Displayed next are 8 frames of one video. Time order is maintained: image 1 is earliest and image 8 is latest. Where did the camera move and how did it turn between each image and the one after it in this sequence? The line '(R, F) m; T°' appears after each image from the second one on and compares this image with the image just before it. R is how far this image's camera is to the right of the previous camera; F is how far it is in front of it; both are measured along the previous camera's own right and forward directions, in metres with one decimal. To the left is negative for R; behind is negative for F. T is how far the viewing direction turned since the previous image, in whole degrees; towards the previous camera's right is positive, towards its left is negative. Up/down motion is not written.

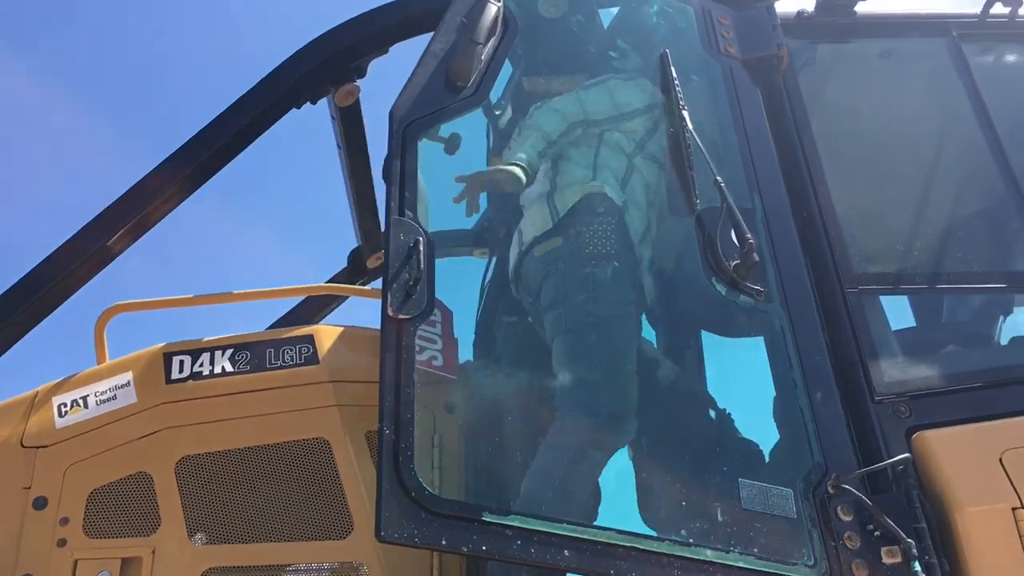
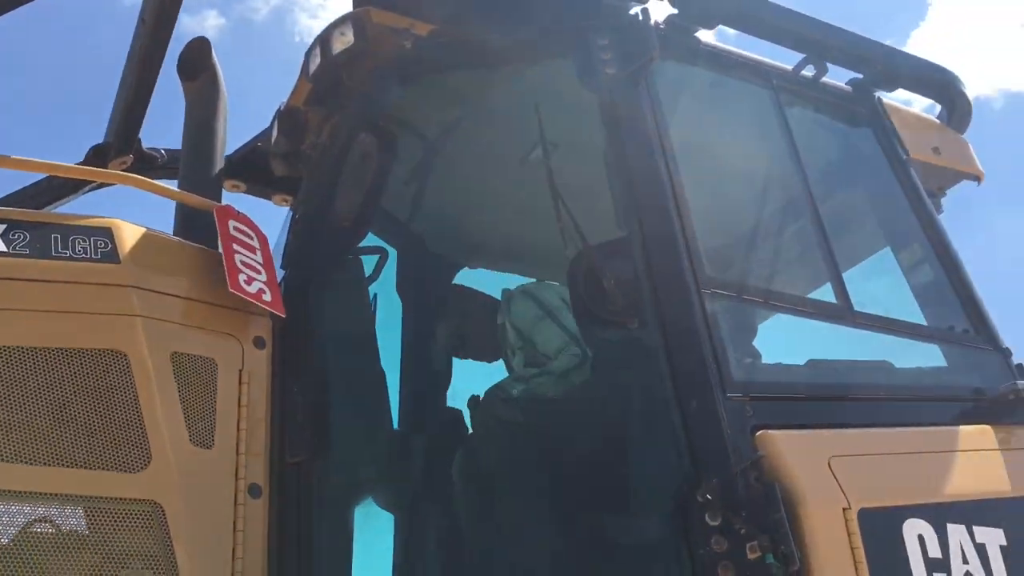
(-0.5, +0.2) m; +23°
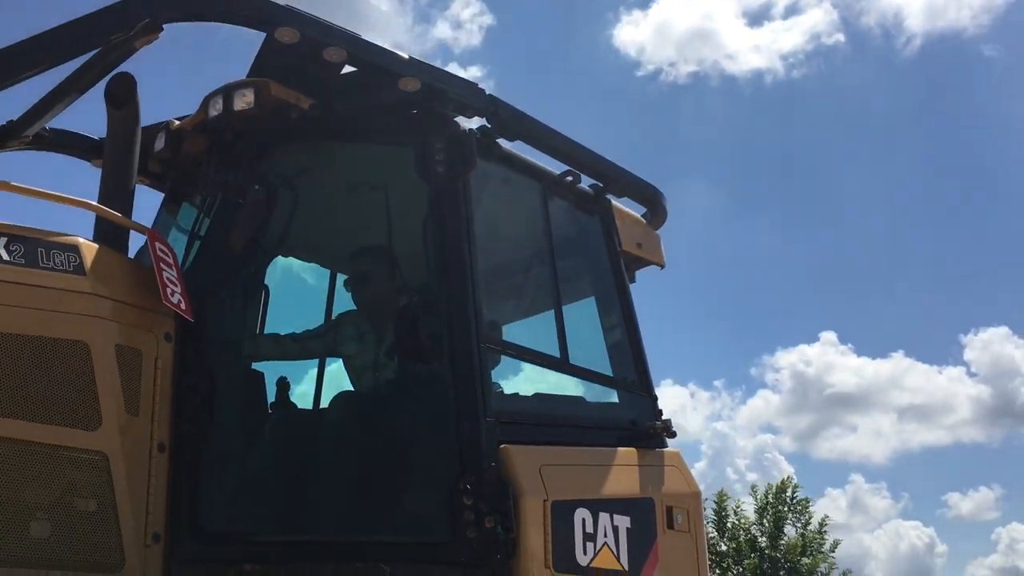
(-0.4, -0.9) m; +18°
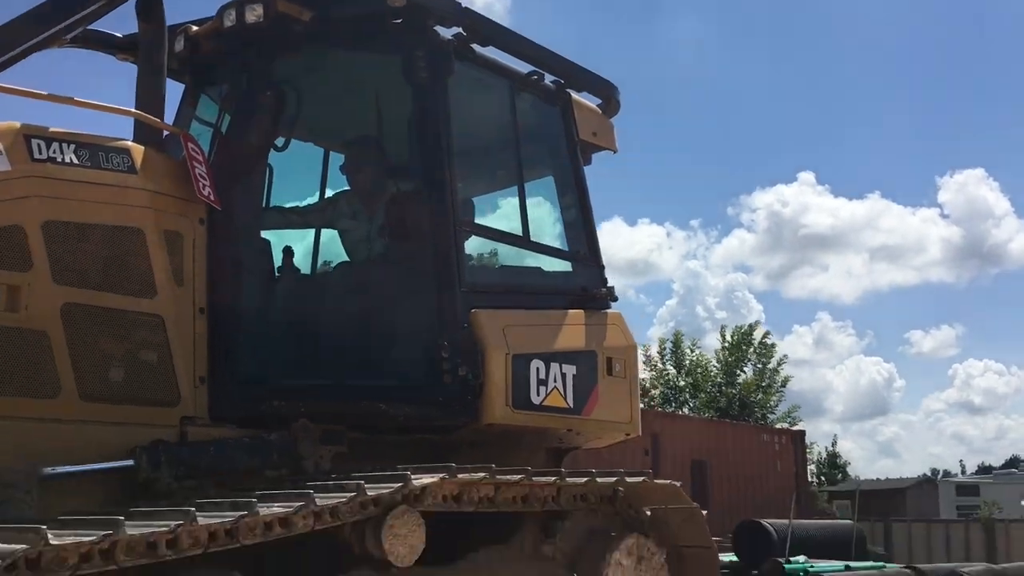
(0.0, -0.6) m; +1°
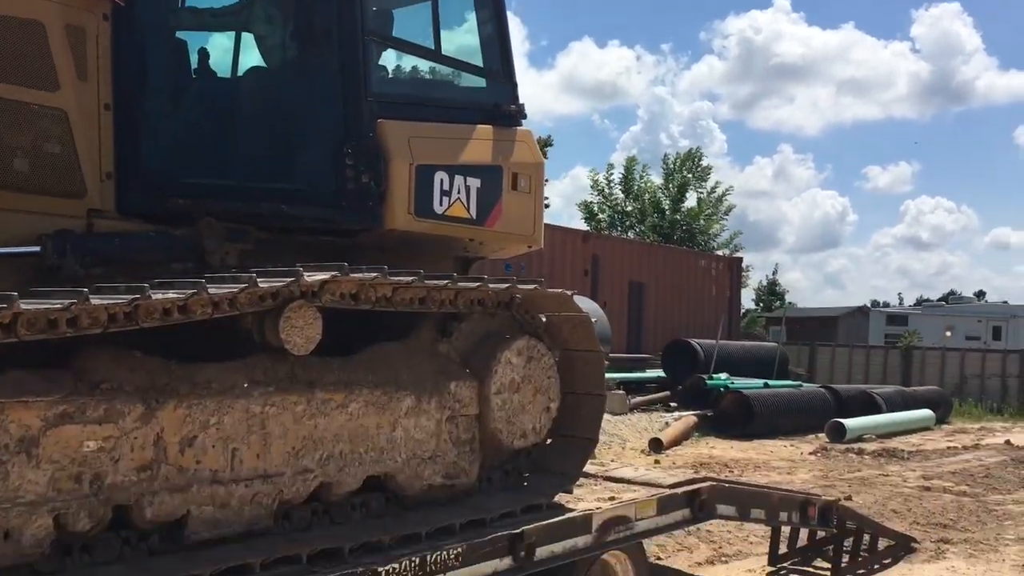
(+0.2, -0.2) m; +2°
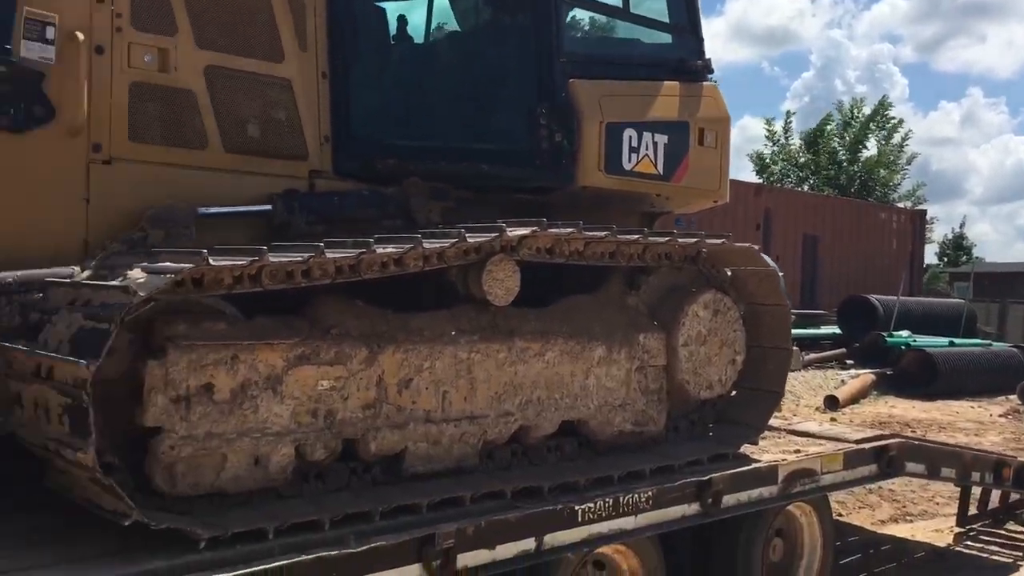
(-0.1, -0.1) m; -10°
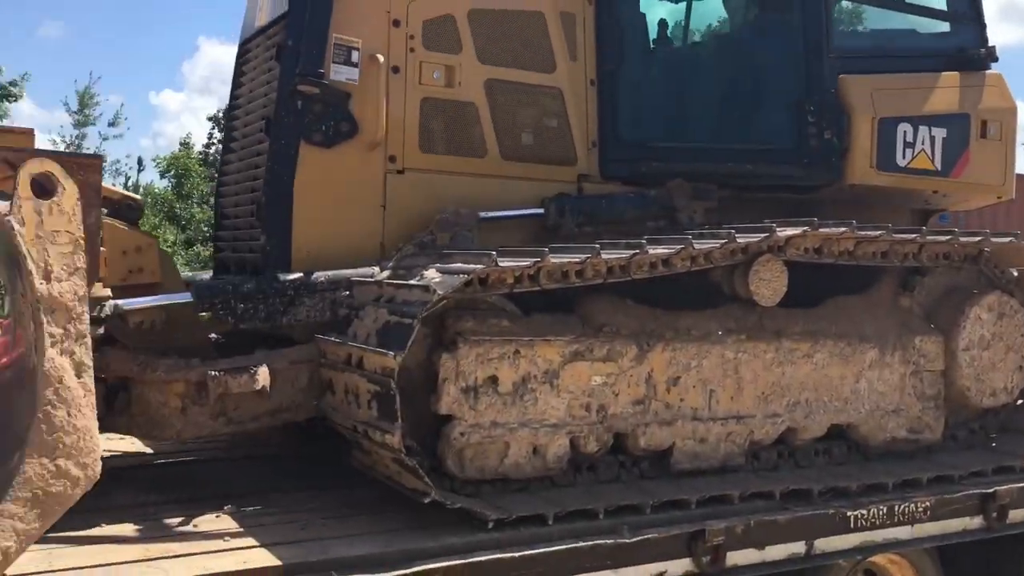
(-0.1, -0.1) m; -14°
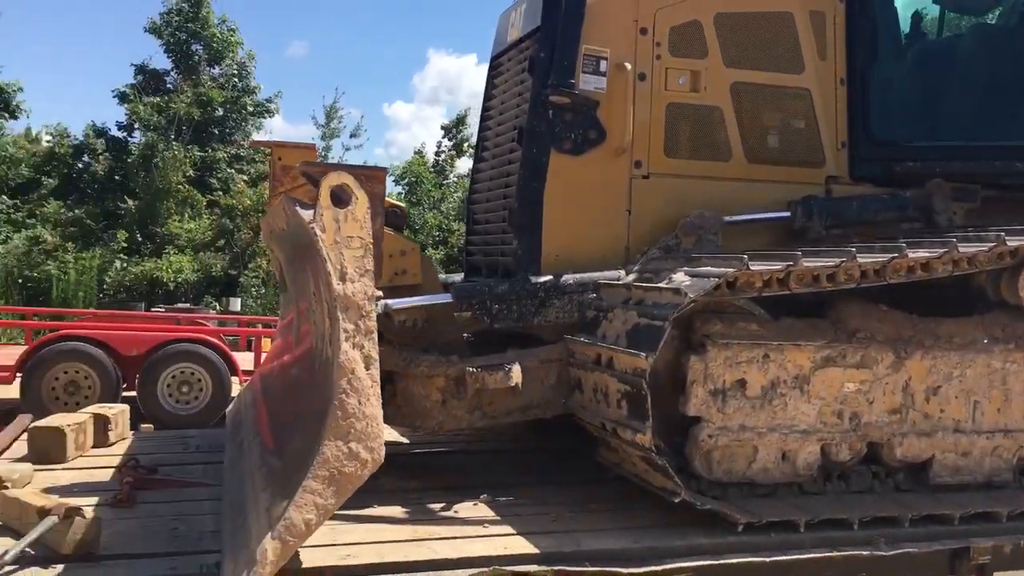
(-0.1, -0.1) m; -13°
